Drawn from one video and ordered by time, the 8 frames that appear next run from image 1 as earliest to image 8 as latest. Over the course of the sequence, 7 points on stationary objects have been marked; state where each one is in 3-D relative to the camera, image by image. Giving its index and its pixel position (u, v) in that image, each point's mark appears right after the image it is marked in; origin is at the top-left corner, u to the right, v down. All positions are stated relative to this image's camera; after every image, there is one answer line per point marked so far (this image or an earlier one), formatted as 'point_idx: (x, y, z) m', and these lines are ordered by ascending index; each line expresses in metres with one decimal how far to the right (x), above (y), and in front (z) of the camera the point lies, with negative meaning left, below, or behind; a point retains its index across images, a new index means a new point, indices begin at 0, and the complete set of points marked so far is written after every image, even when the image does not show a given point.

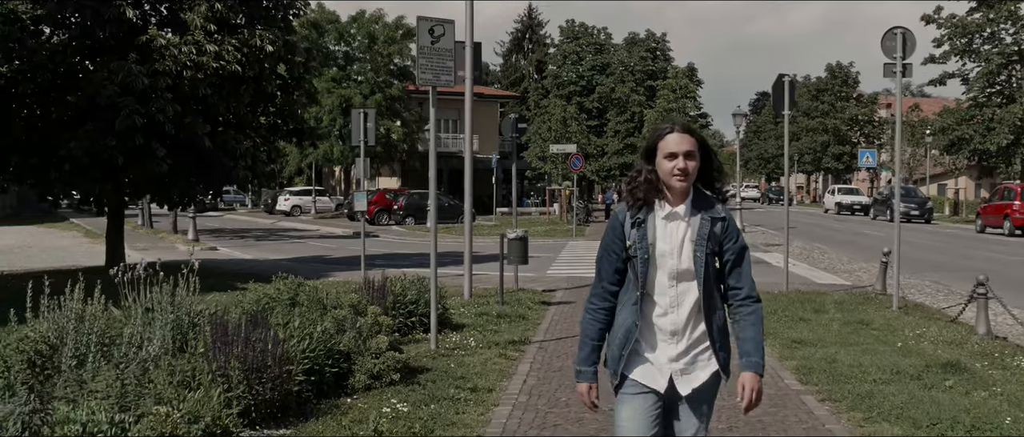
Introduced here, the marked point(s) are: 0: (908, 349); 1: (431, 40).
0: (+2.2, -0.7, +8.3) m
1: (-0.5, +1.0, +8.6) m
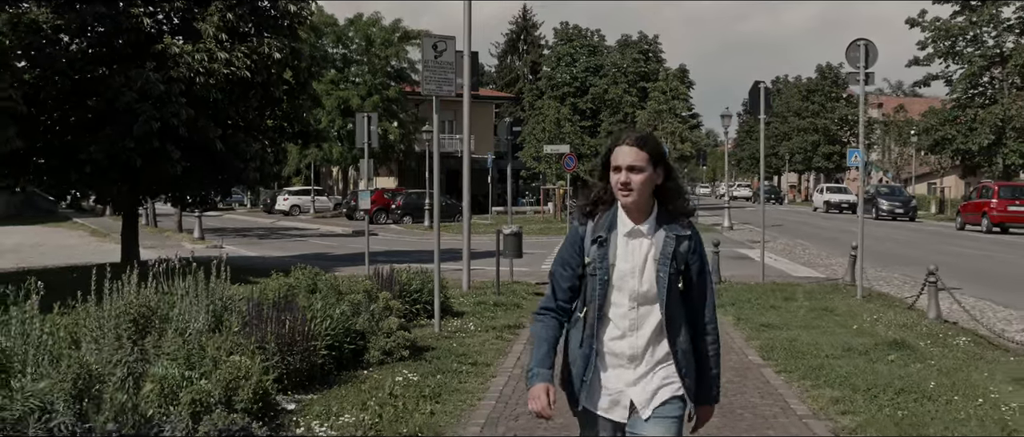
0: (+2.2, -0.7, +9.2) m
1: (-0.5, +1.1, +9.6) m
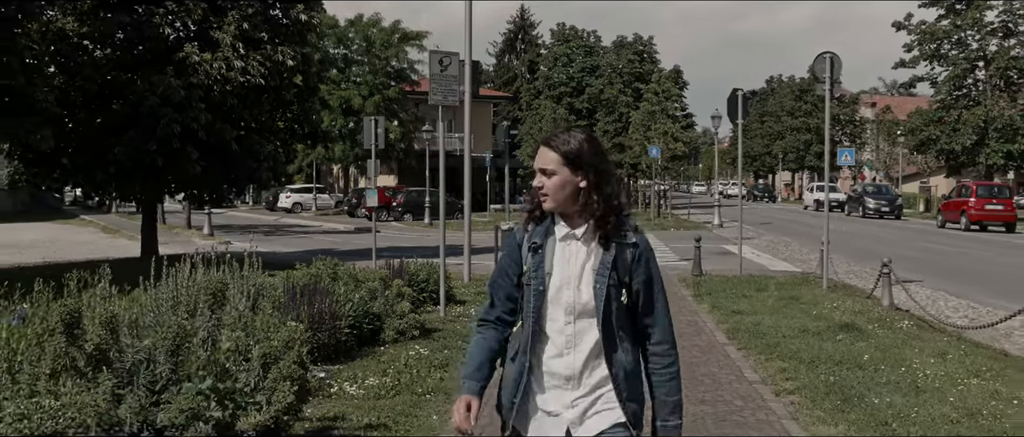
0: (+2.2, -0.7, +10.4) m
1: (-0.5, +1.1, +10.8) m
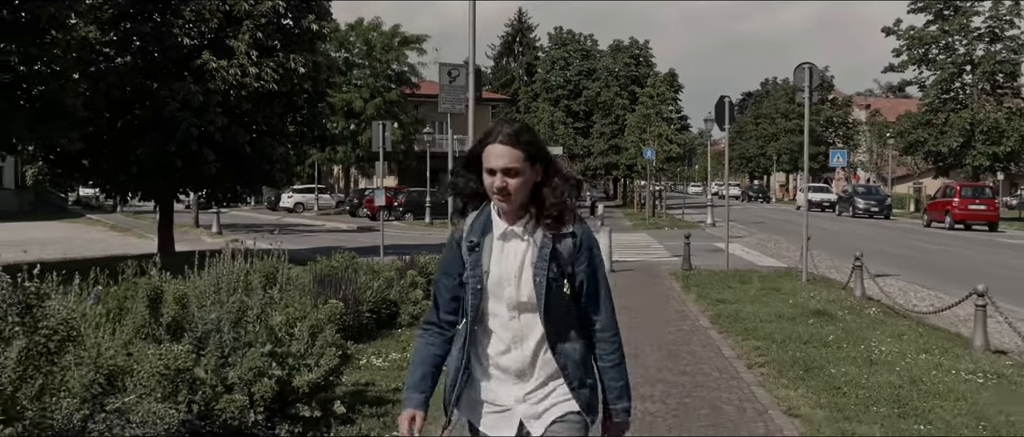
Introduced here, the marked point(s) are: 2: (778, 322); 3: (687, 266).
0: (+2.2, -0.7, +11.4) m
1: (-0.5, +1.1, +11.7) m
2: (+1.8, -0.7, +10.0) m
3: (+1.9, -0.5, +16.0) m
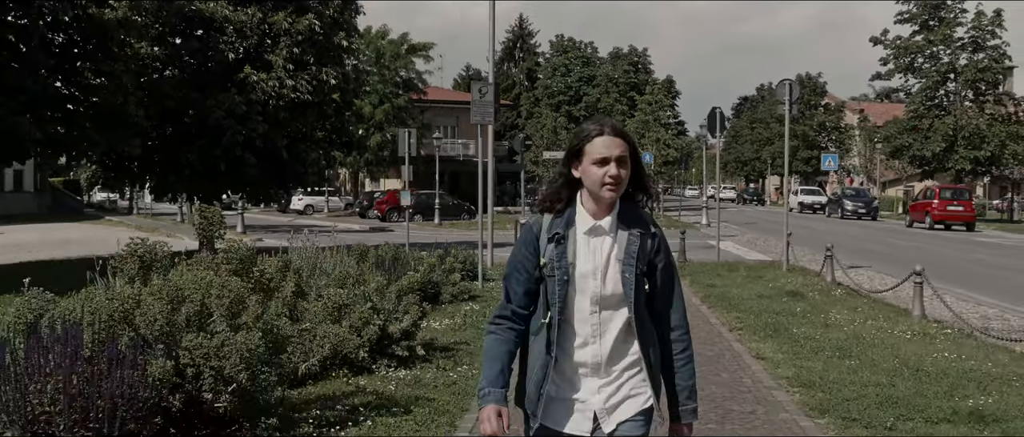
0: (+2.4, -0.6, +13.4) m
1: (-0.3, +1.1, +13.7) m
2: (+2.0, -0.7, +12.0) m
3: (+2.1, -0.5, +18.0) m
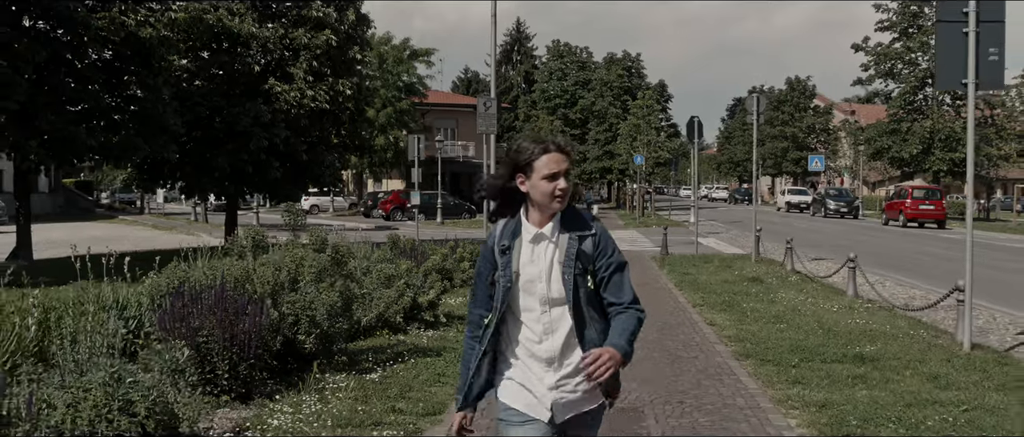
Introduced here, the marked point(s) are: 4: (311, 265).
0: (+2.4, -0.6, +15.5) m
1: (-0.3, +1.2, +15.9) m
2: (+2.0, -0.6, +14.1) m
3: (+2.1, -0.5, +20.1) m
4: (-1.1, -0.2, +7.8) m
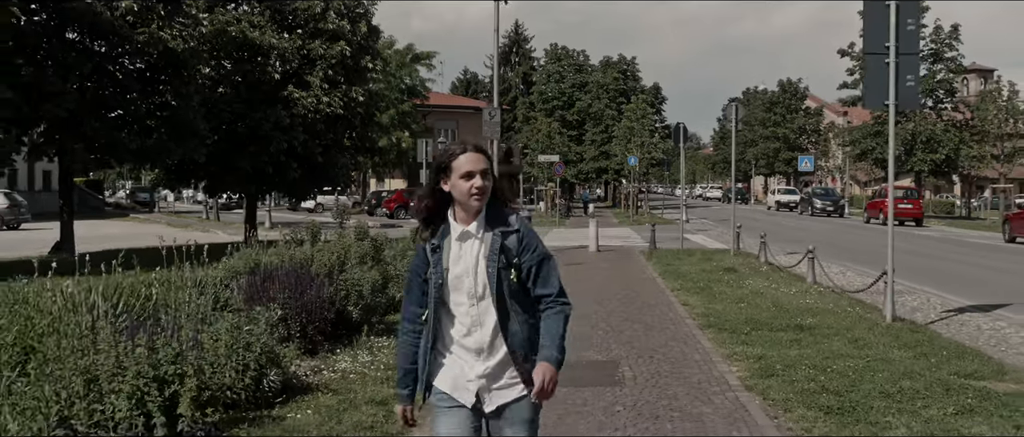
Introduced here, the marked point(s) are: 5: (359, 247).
0: (+2.4, -0.6, +17.4) m
1: (-0.3, +1.2, +17.7) m
2: (+2.0, -0.6, +15.9) m
3: (+2.1, -0.4, +21.9) m
4: (-1.0, -0.2, +9.7) m
5: (-1.0, -0.2, +9.7) m
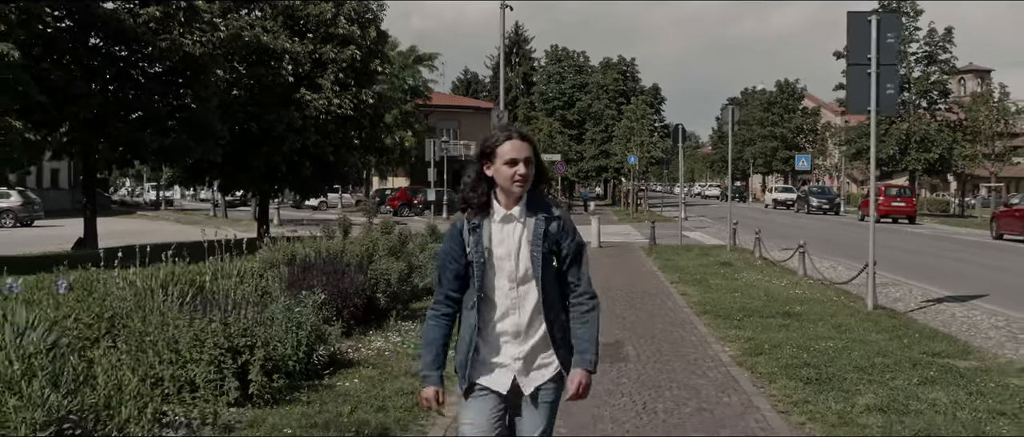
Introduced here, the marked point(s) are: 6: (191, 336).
0: (+2.5, -0.5, +18.3) m
1: (-0.2, +1.3, +18.6) m
2: (+2.1, -0.6, +16.9) m
3: (+2.2, -0.4, +22.8) m
4: (-0.9, -0.2, +10.6) m
5: (-0.9, -0.2, +10.6) m
6: (-1.3, -0.5, +6.2) m
